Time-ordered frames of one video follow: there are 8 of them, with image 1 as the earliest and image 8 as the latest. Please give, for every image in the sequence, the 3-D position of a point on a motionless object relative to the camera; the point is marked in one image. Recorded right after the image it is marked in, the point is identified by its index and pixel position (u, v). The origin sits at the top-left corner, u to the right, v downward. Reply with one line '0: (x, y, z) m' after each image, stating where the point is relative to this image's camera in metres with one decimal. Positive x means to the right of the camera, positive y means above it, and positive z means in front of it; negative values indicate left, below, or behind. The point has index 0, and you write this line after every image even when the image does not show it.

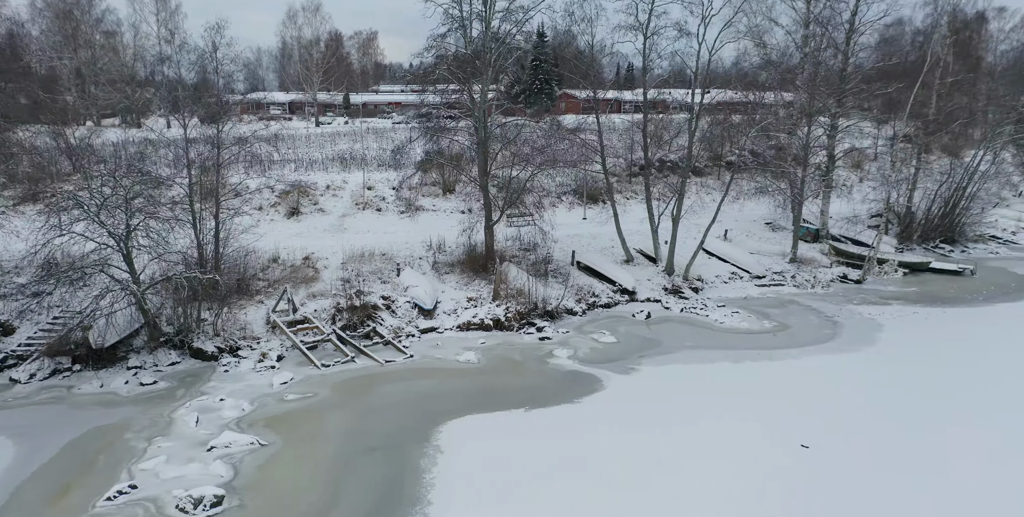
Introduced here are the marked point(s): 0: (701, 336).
0: (+4.1, -1.8, +16.2) m
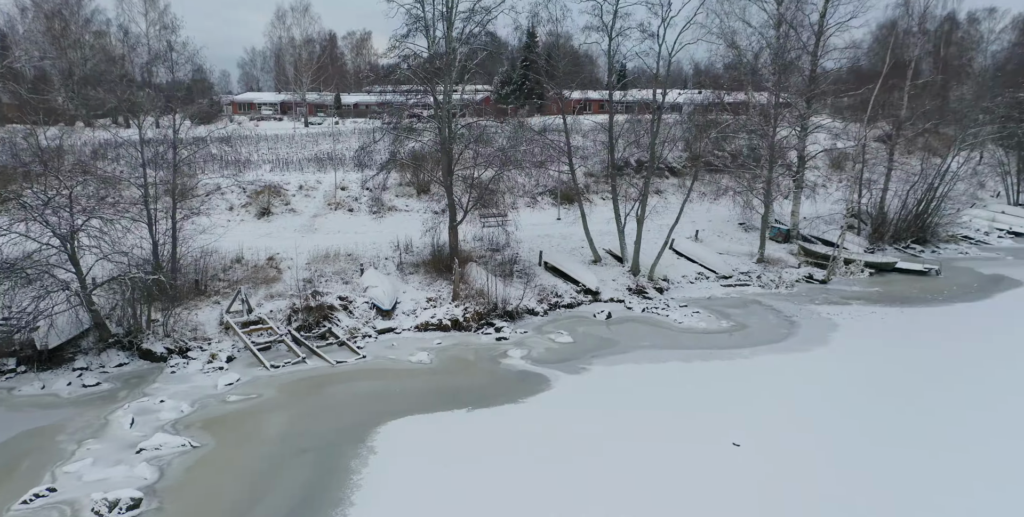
0: (+3.2, -1.8, +16.3) m
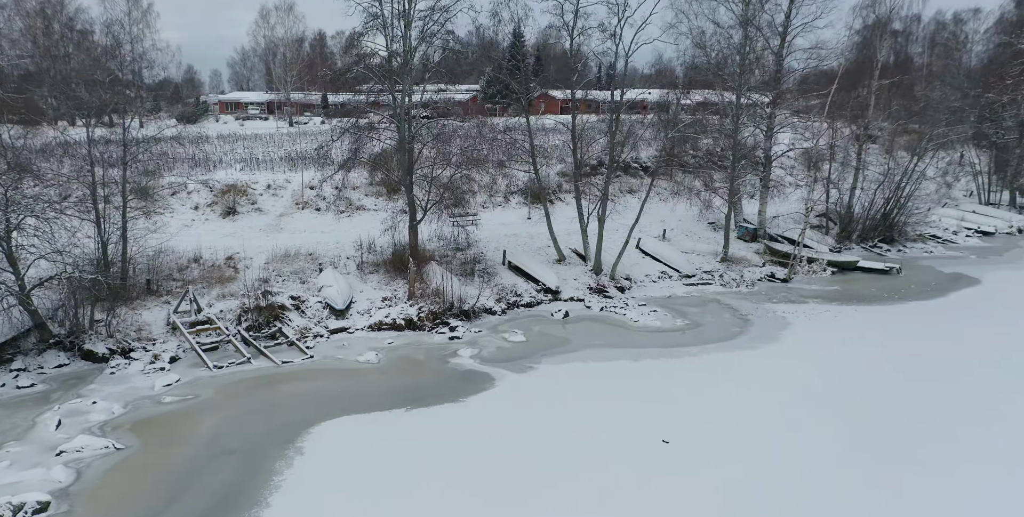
0: (+2.1, -1.8, +16.4) m
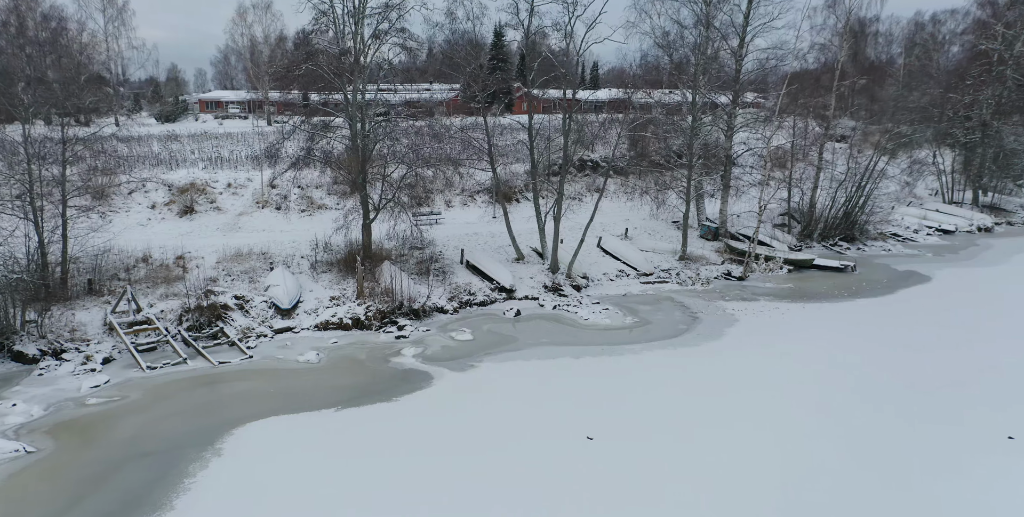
0: (+1.0, -1.7, +16.4) m
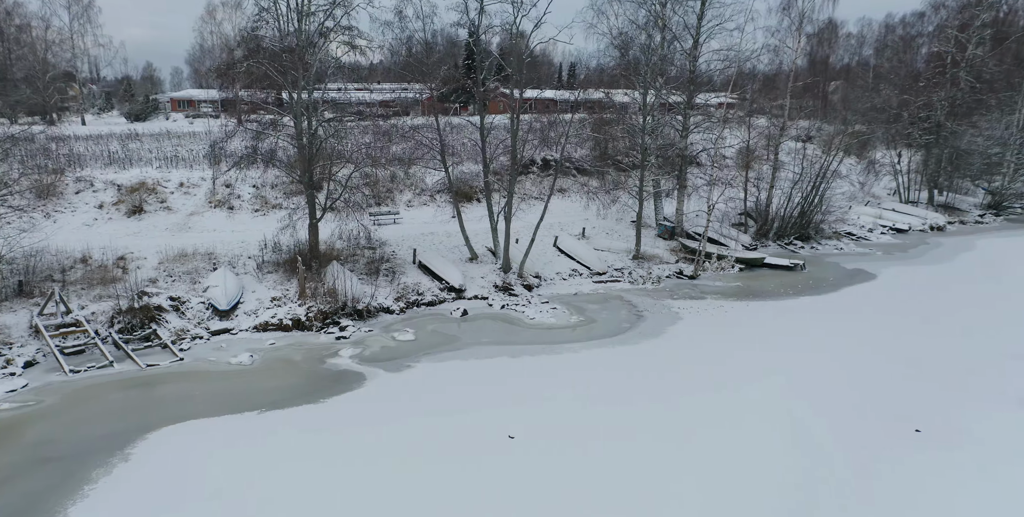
0: (-0.3, -1.7, +16.4) m
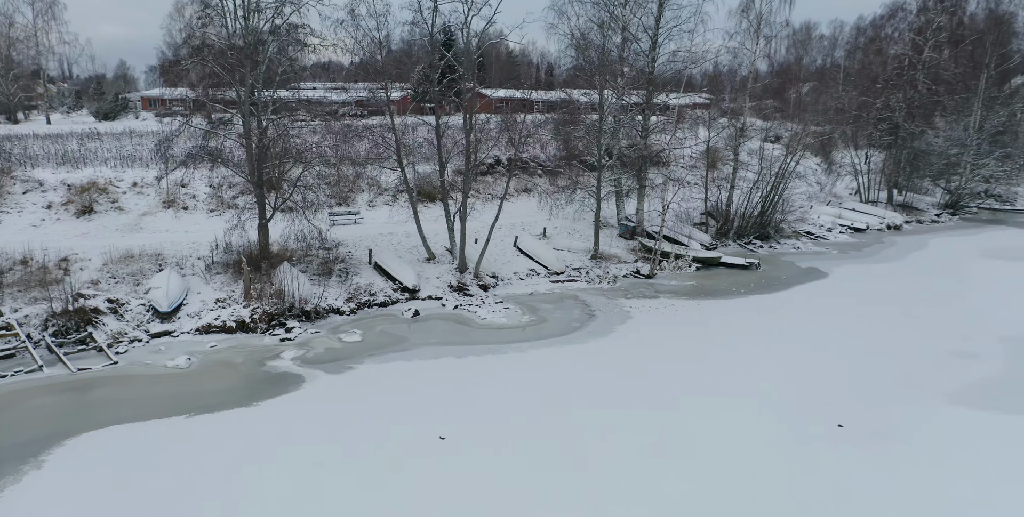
0: (-1.5, -1.7, +16.3) m
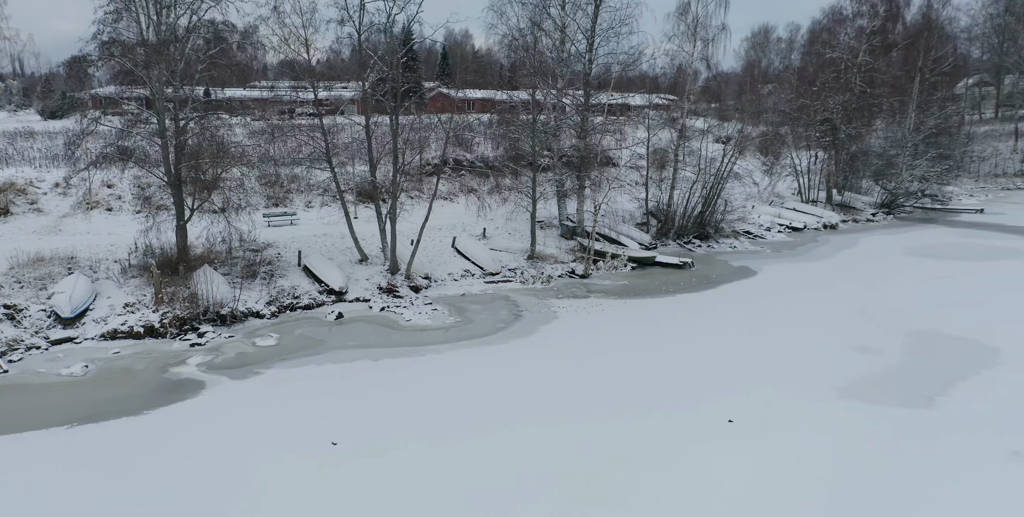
0: (-3.3, -1.7, +16.0) m
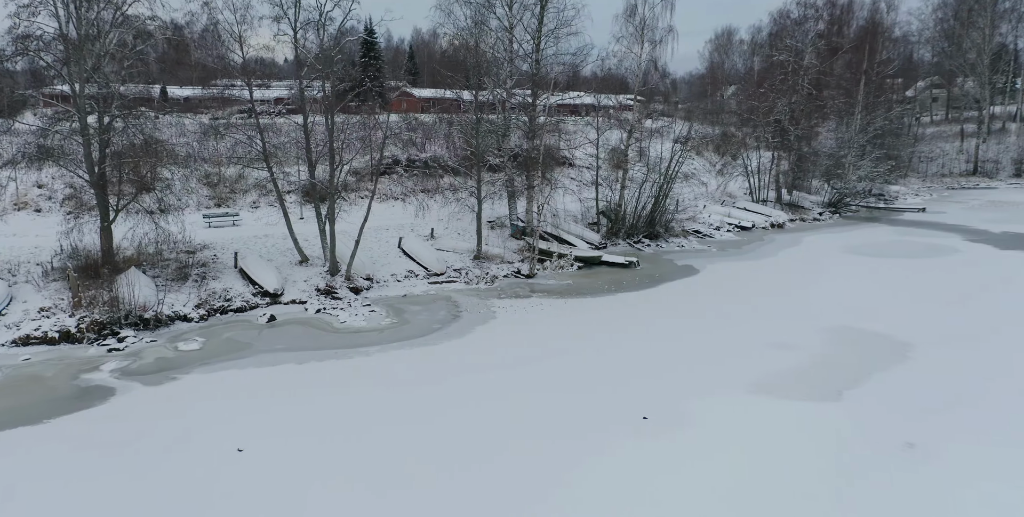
0: (-4.7, -1.8, +15.6) m
